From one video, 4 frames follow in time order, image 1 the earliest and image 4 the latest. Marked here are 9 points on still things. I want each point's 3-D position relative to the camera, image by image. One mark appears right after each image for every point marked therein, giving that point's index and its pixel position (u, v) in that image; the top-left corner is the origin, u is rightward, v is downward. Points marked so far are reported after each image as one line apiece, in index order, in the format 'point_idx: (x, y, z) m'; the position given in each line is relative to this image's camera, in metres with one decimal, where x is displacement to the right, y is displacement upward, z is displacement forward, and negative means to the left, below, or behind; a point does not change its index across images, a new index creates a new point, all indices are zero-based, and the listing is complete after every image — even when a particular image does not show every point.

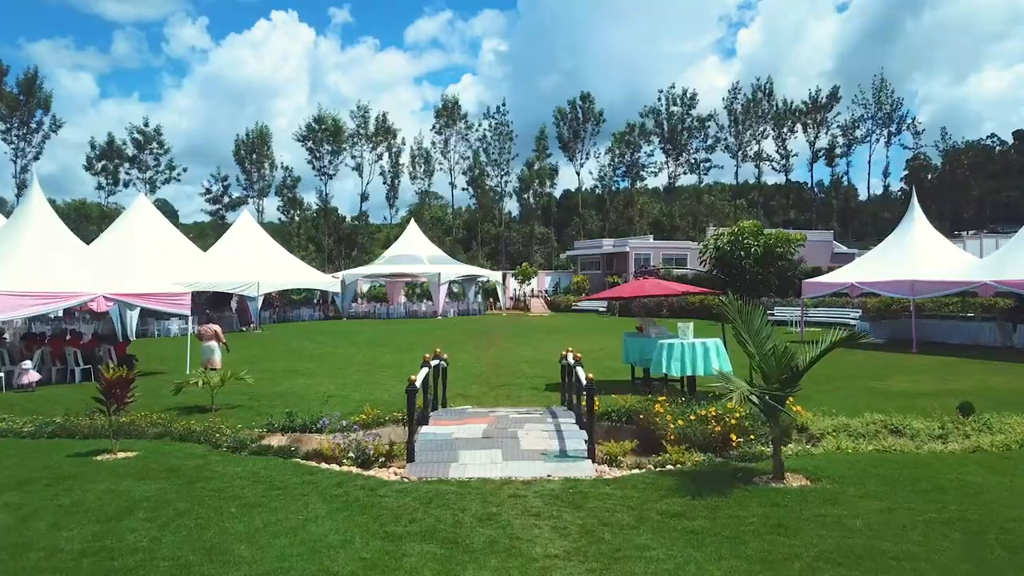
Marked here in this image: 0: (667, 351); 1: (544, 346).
0: (+2.0, -0.8, +9.9) m
1: (+0.8, -1.4, +19.8) m
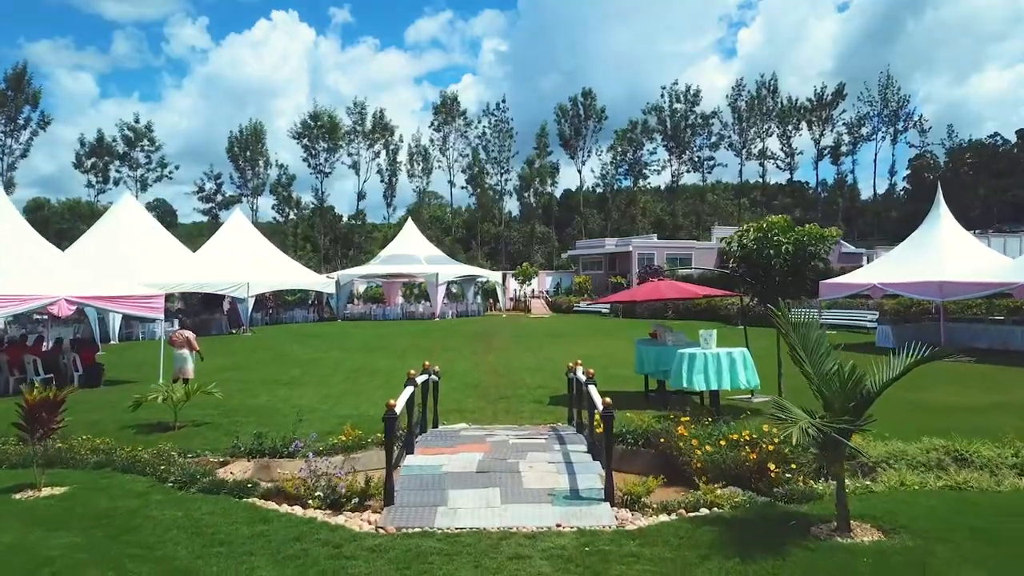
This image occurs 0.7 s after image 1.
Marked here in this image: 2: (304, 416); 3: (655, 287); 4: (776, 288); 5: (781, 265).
0: (+2.0, -0.8, +8.8) m
1: (+0.8, -1.5, +18.6) m
2: (-2.5, -1.6, +9.8) m
3: (+1.9, 0.0, +10.5) m
4: (+3.1, 0.0, +9.5) m
5: (+3.2, +0.3, +9.3) m
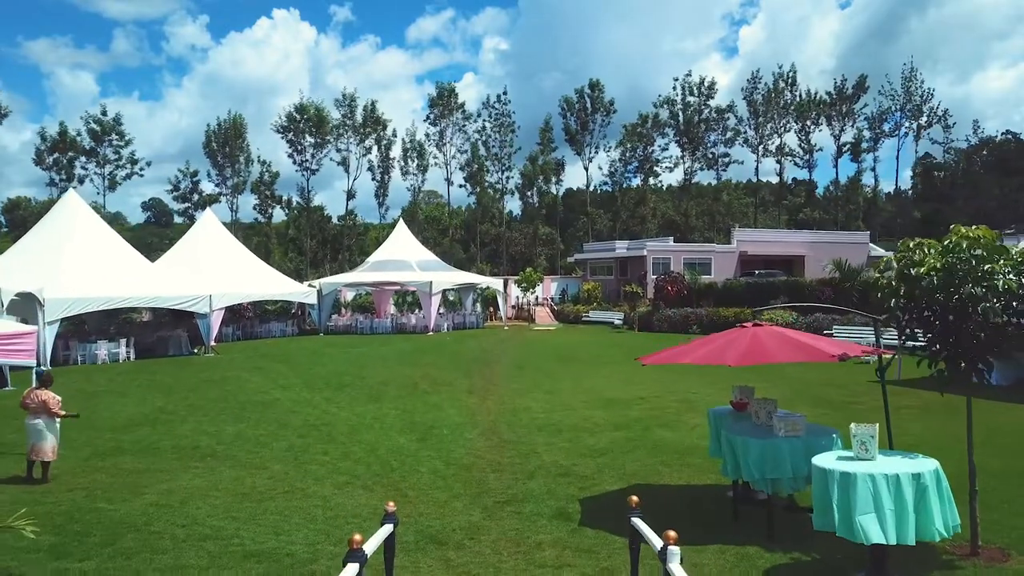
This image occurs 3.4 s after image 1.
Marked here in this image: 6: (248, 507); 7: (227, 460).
0: (+2.0, -1.3, +5.0) m
1: (+0.9, -1.9, +14.8) m
2: (-2.4, -2.0, +5.9) m
3: (+2.0, -0.4, +6.7) m
4: (+3.2, -0.4, +5.7) m
5: (+3.2, -0.2, +5.5) m
6: (-2.4, -2.0, +7.4) m
7: (-3.3, -2.0, +9.5) m
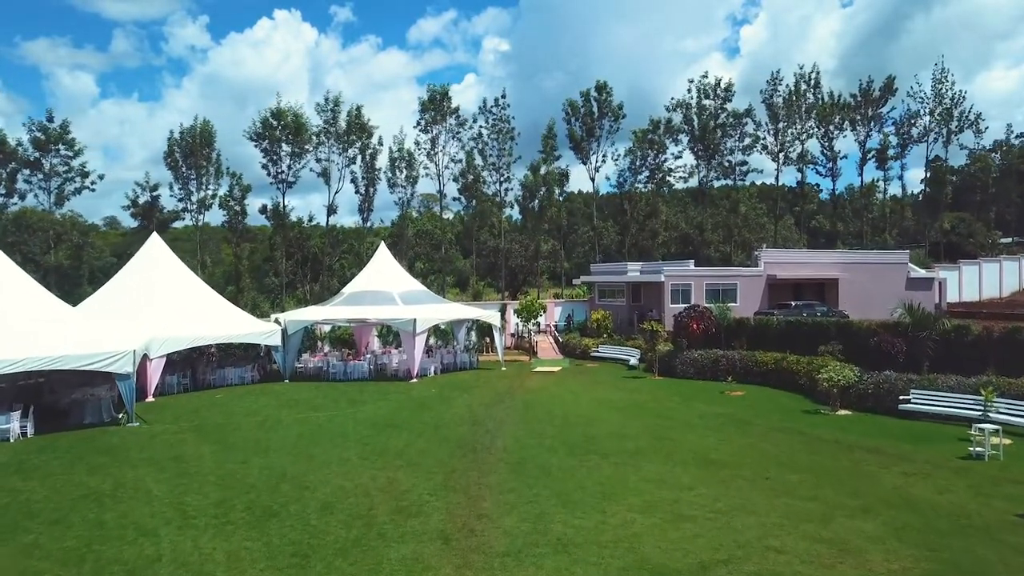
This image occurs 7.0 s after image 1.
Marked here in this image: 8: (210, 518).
0: (+2.0, -2.6, +0.2) m
1: (+0.8, -3.2, +10.0) m
2: (-2.5, -3.3, +1.1) m
3: (+1.9, -1.7, +1.9) m
4: (+3.2, -1.7, +0.9) m
5: (+3.2, -1.4, +0.7) m
6: (-2.5, -3.3, +2.6) m
7: (-3.4, -3.3, +4.7) m
8: (-4.4, -3.3, +11.7) m
